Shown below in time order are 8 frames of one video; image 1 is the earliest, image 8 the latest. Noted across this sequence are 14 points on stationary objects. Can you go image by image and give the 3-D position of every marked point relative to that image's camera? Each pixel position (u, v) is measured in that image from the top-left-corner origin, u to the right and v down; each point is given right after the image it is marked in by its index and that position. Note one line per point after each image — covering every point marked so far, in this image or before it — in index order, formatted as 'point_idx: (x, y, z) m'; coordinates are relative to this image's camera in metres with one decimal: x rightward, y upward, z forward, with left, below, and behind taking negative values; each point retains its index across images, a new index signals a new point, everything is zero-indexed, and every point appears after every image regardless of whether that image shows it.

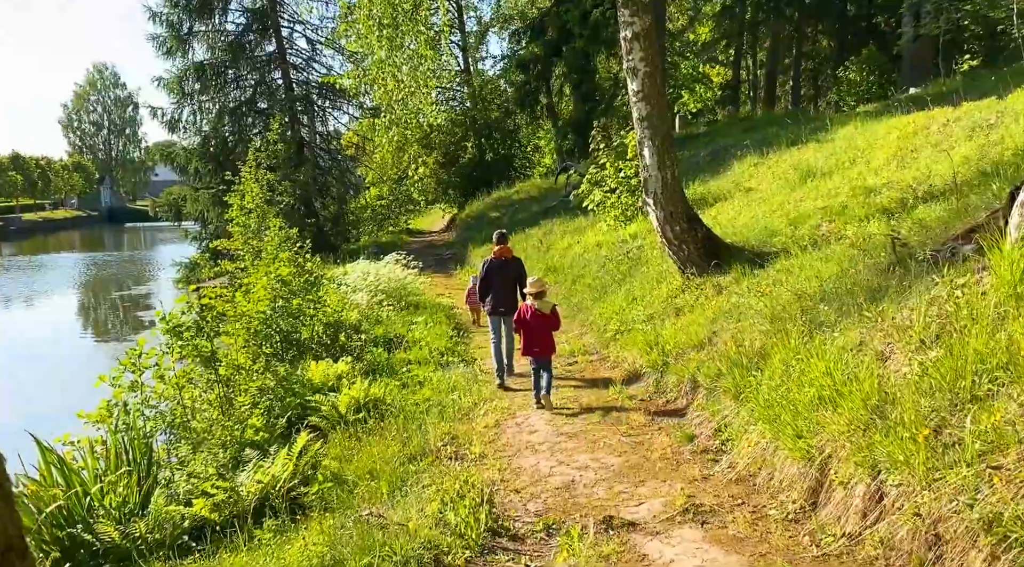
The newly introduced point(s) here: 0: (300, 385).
0: (-2.3, -1.1, +9.5) m
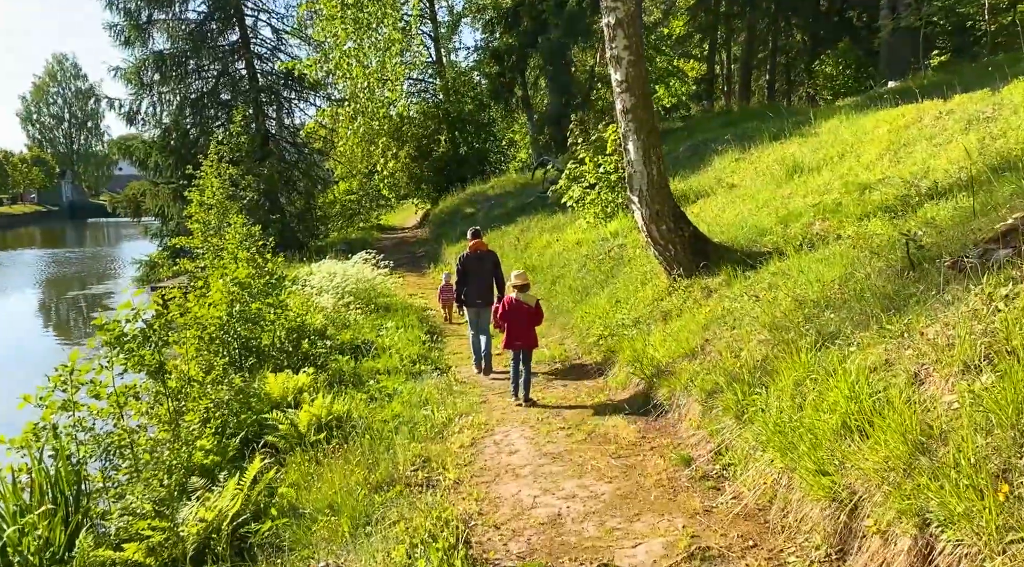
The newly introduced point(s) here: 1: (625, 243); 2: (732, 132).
0: (-2.6, -1.2, +8.7) m
1: (+1.6, +0.6, +12.4) m
2: (+4.5, +3.1, +17.8) m
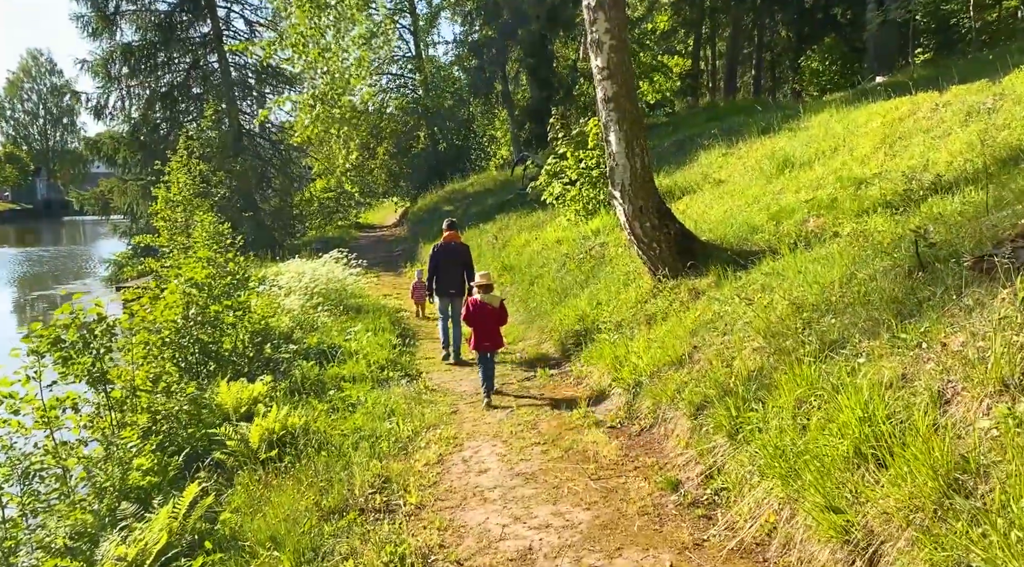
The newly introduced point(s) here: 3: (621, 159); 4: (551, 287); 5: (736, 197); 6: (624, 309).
0: (-2.8, -1.2, +8.0) m
1: (+1.3, +0.6, +11.8) m
2: (+4.1, +3.1, +17.3) m
3: (+1.1, +1.3, +9.0) m
4: (+0.5, 0.0, +11.5) m
5: (+2.9, +1.1, +11.3) m
6: (+1.2, -0.3, +9.1) m
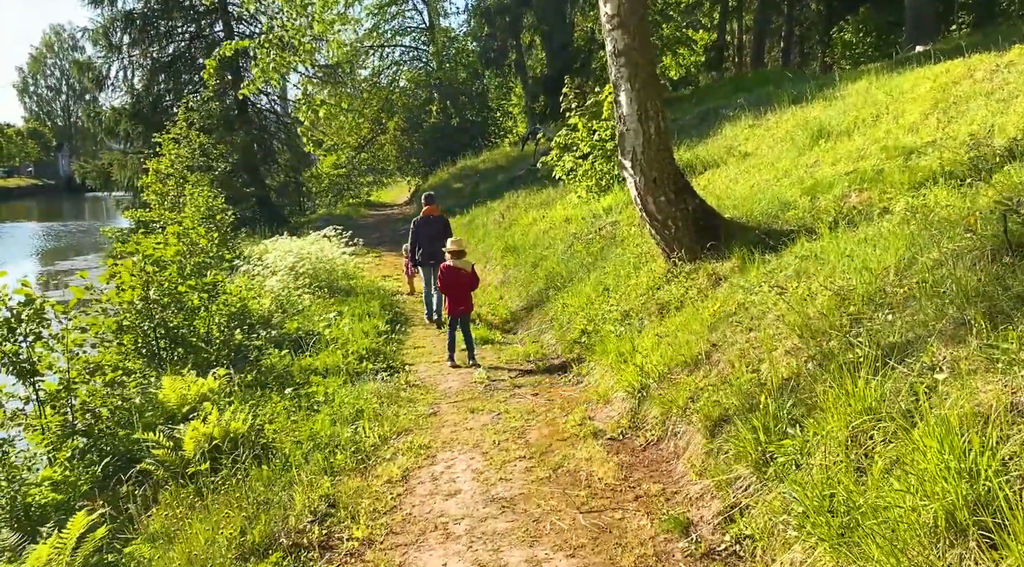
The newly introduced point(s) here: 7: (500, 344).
0: (-2.9, -1.0, +6.9) m
1: (+1.3, +0.8, +10.6) m
2: (+4.3, +3.4, +15.9) m
3: (+1.1, +1.4, +7.7) m
4: (+0.5, +0.2, +10.3) m
5: (+2.9, +1.3, +10.0) m
6: (+1.1, -0.1, +7.9) m
7: (-0.1, -0.6, +9.2) m
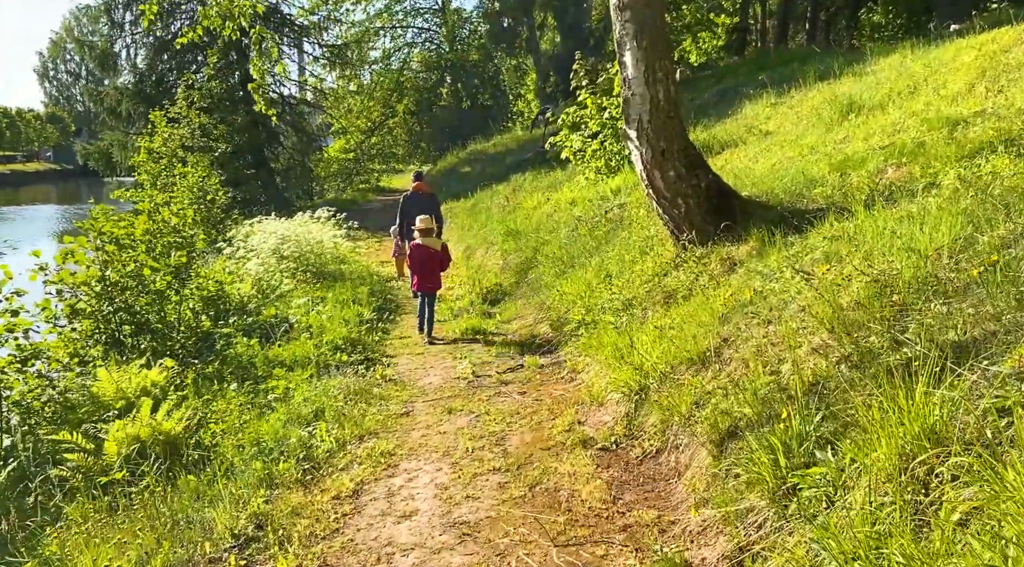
0: (-3.1, -0.9, +6.1) m
1: (+1.3, +0.9, +9.6) m
2: (+4.4, +3.6, +14.9) m
3: (+1.0, +1.6, +6.8) m
4: (+0.5, +0.3, +9.4) m
5: (+2.9, +1.4, +9.1) m
6: (+1.0, 0.0, +6.9) m
7: (-0.2, -0.5, +8.3) m
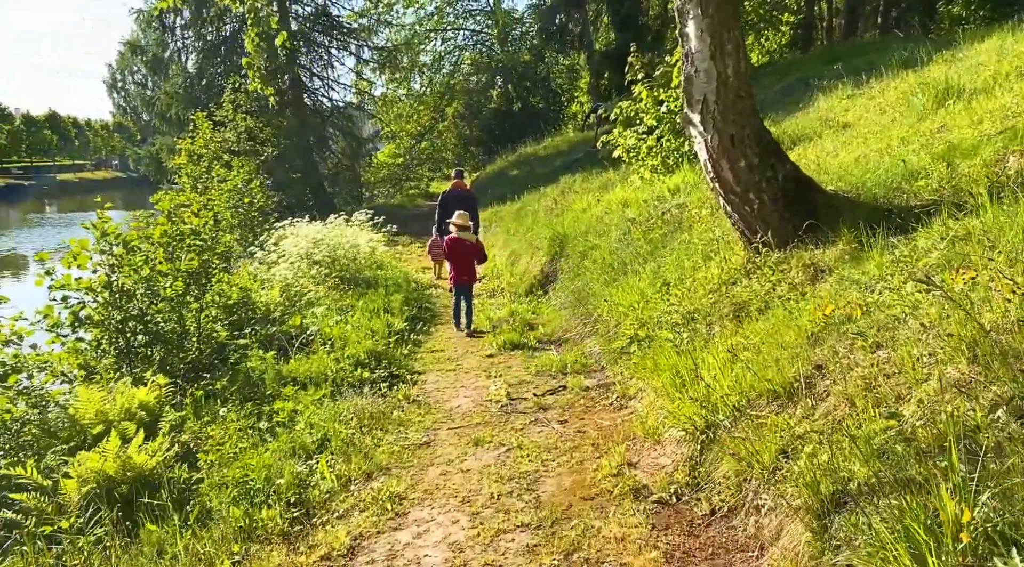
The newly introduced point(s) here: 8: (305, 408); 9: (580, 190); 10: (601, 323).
0: (-2.8, -0.9, +5.3) m
1: (+1.7, +0.8, +8.6) m
2: (+5.2, +3.4, +13.7) m
3: (+1.3, +1.5, +5.8) m
4: (+0.9, +0.2, +8.4) m
5: (+3.3, +1.3, +7.9) m
6: (+1.3, -0.1, +5.9) m
7: (+0.2, -0.6, +7.4) m
8: (-1.4, -0.8, +5.9) m
9: (+1.0, +1.4, +13.1) m
10: (+0.7, -0.3, +7.0) m
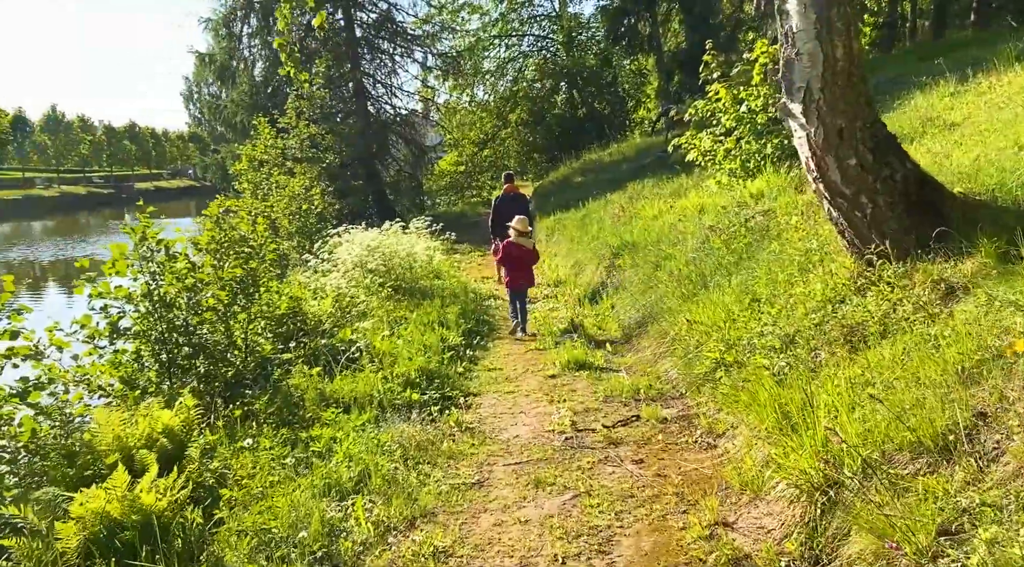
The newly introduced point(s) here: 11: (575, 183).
0: (-2.5, -1.0, +4.8) m
1: (+2.3, +0.7, +7.7) m
2: (+6.2, +3.2, +12.6) m
3: (+1.7, +1.4, +5.0) m
4: (+1.5, +0.1, +7.6) m
5: (+3.9, +1.2, +6.9) m
6: (+1.7, -0.2, +5.1) m
7: (+0.7, -0.7, +6.6) m
8: (-1.0, -0.9, +5.3) m
9: (+1.9, +1.2, +12.3) m
10: (+1.2, -0.4, +6.2) m
11: (+1.4, +2.2, +19.3) m
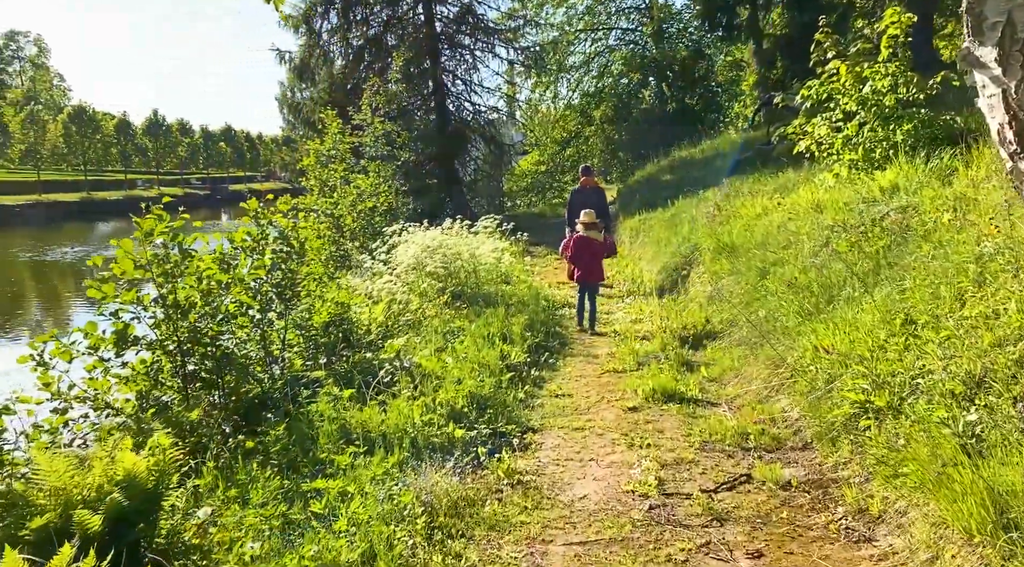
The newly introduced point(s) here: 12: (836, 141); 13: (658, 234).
0: (-2.2, -1.0, +3.7) m
1: (+2.9, +0.6, +6.2) m
2: (+7.2, +3.0, +10.6) m
3: (+2.0, +1.3, +3.5) m
4: (+2.0, 0.0, +6.1) m
5: (+4.3, +1.1, +5.2) m
6: (+2.0, -0.2, +3.6) m
7: (+1.1, -0.8, +5.2) m
8: (-0.7, -1.0, +4.0) m
9: (+2.9, +1.1, +10.7) m
10: (+1.6, -0.5, +4.7) m
11: (+3.1, +2.1, +17.8) m
12: (+3.3, +1.5, +8.7) m
13: (+2.0, +0.7, +11.8) m
